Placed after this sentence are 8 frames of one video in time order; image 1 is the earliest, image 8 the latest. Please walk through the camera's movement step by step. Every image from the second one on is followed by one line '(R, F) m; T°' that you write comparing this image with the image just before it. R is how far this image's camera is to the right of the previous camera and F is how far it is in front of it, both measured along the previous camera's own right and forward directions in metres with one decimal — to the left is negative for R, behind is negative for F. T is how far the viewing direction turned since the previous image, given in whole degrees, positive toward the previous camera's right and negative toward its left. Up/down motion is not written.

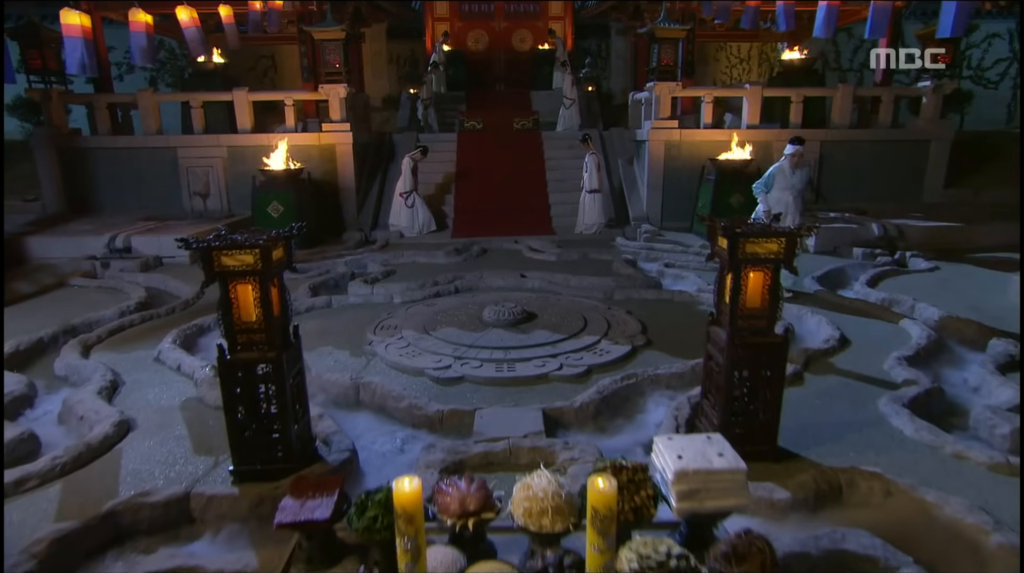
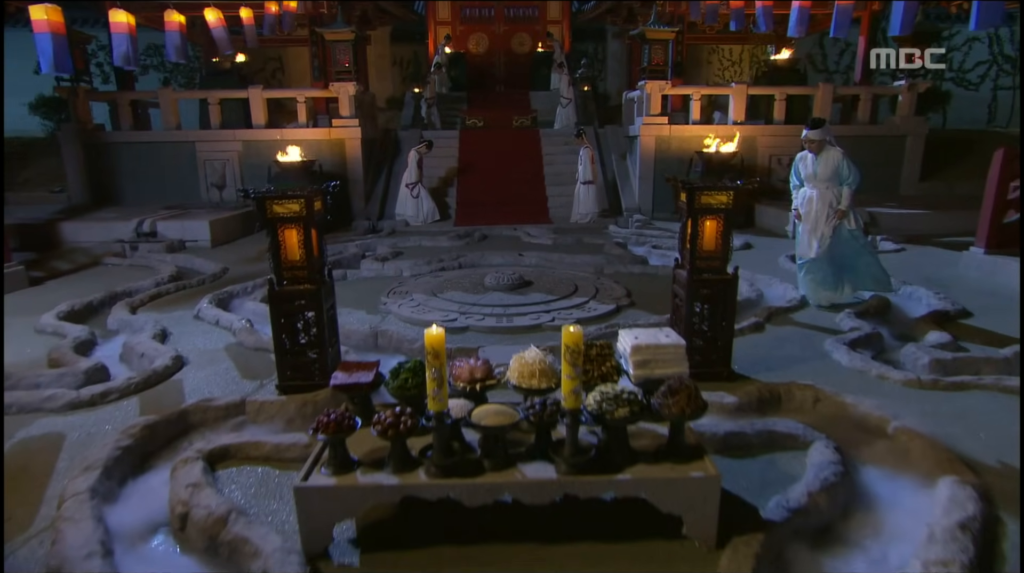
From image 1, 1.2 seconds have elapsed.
(0.0, -0.7) m; 0°
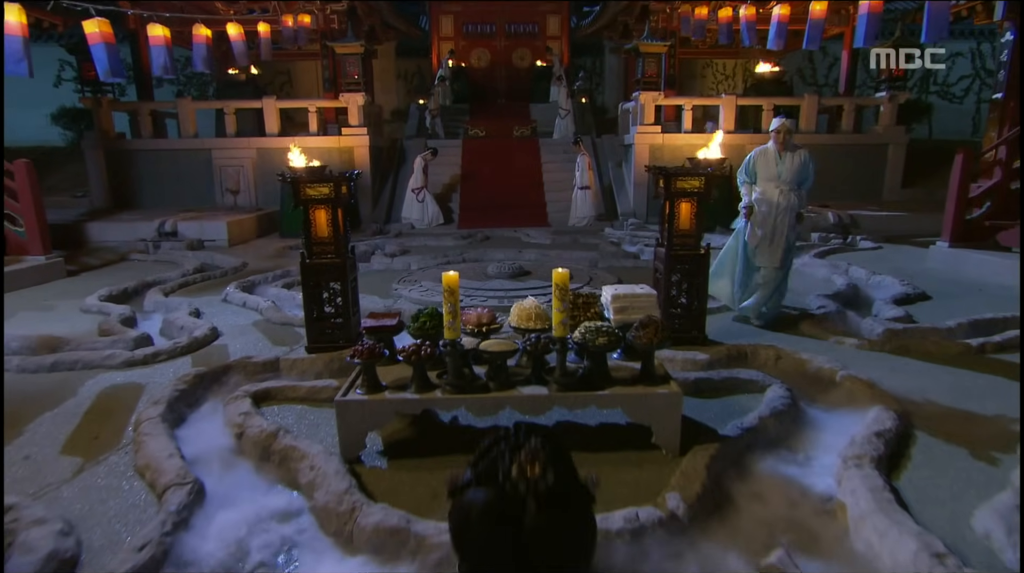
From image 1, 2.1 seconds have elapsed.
(0.0, -0.6) m; 0°
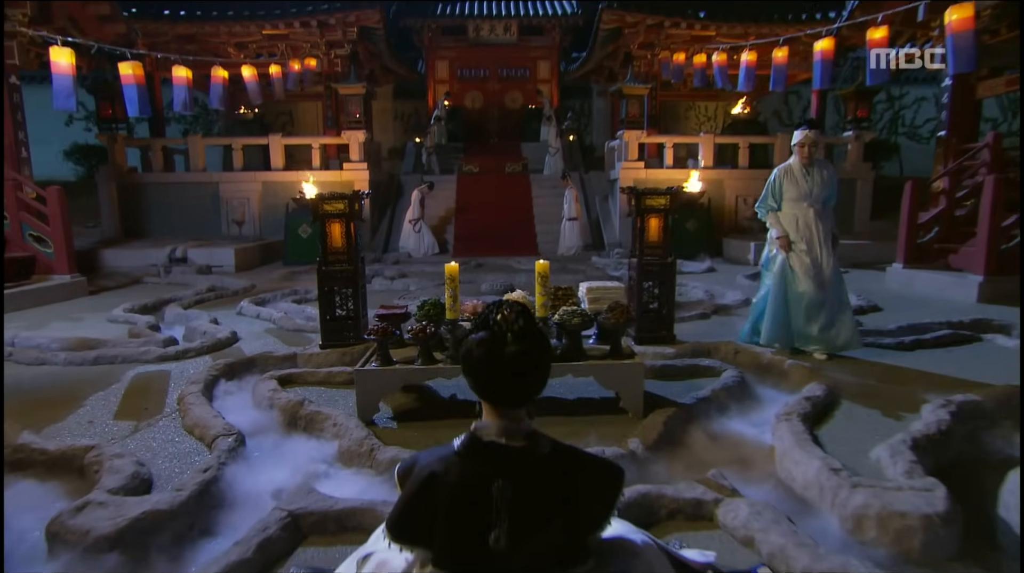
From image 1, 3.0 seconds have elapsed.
(0.0, -0.6) m; +1°
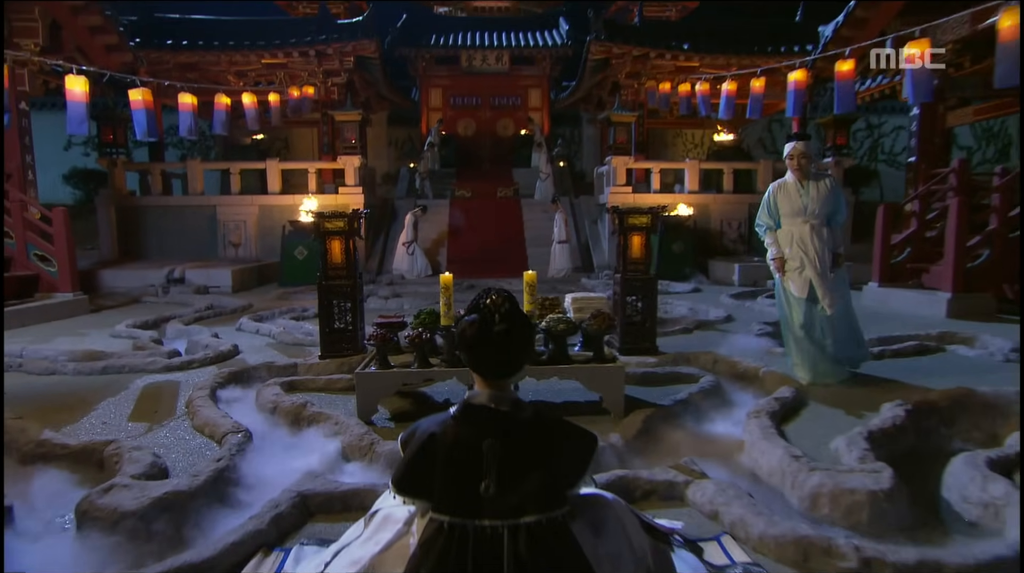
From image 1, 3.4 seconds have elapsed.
(0.0, -0.3) m; +1°
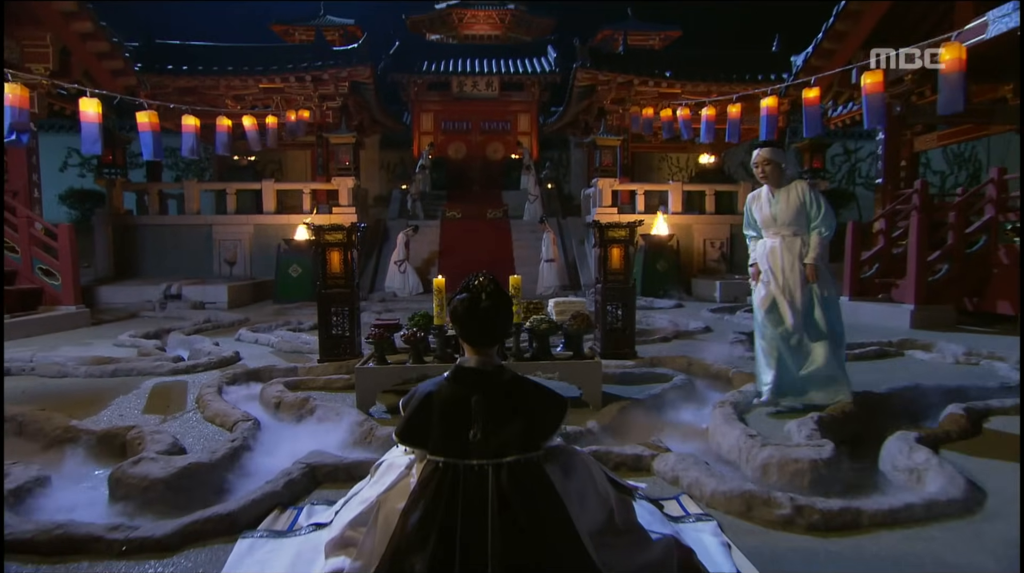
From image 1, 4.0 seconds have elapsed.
(0.0, -0.4) m; +1°
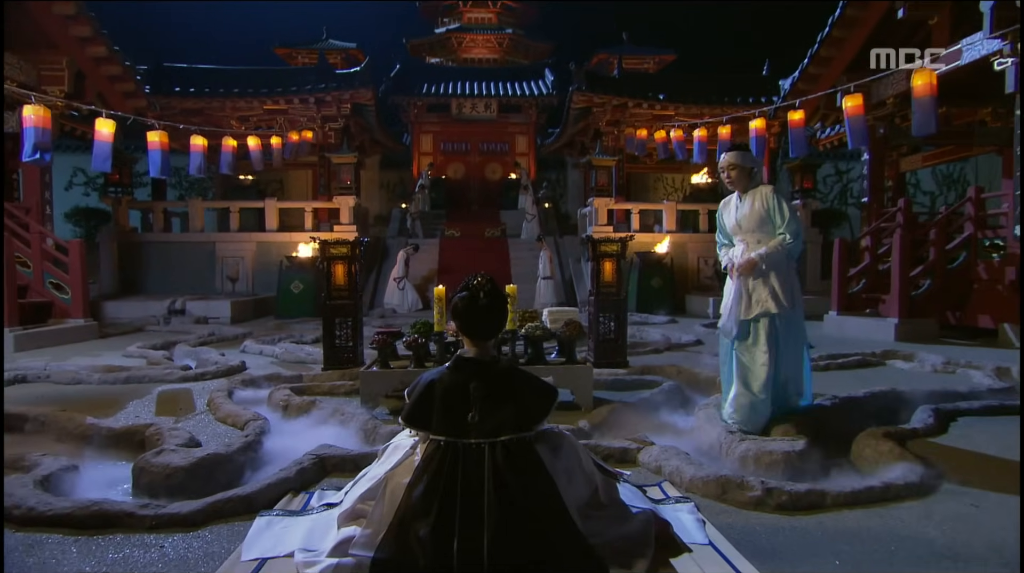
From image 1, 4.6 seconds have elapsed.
(0.0, -0.3) m; 0°
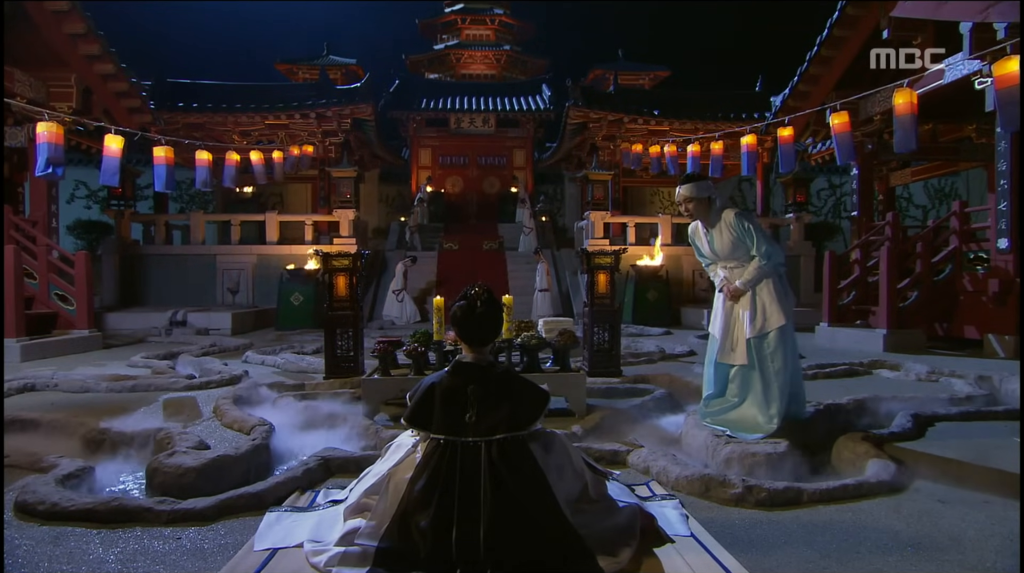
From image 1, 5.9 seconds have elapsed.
(0.0, -0.2) m; 0°
